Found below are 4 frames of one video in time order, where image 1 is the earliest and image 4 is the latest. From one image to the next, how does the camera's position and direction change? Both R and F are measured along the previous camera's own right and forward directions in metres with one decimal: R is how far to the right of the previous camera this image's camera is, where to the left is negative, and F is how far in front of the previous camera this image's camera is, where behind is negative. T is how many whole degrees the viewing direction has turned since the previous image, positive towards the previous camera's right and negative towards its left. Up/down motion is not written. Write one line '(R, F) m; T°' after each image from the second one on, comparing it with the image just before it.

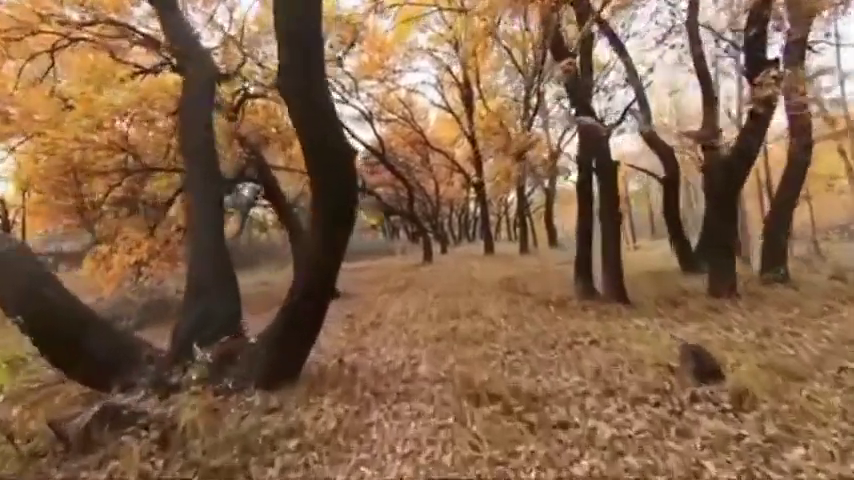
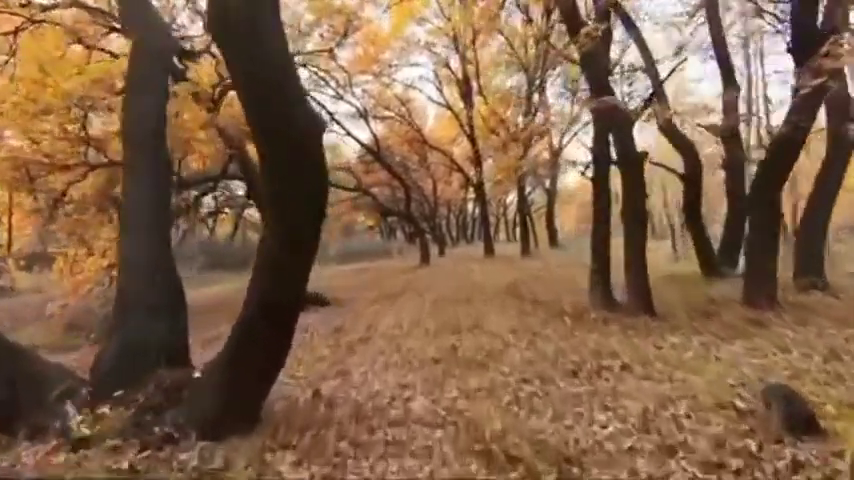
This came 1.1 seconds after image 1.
(0.0, +0.9) m; 0°
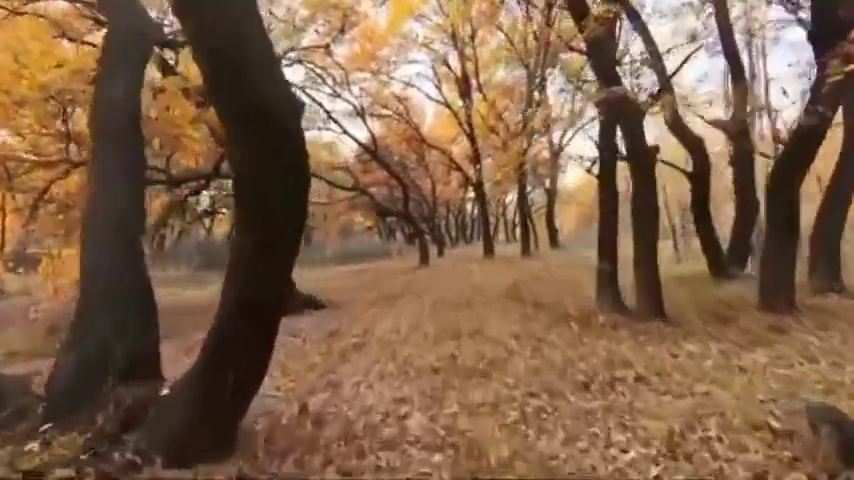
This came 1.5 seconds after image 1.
(0.0, +0.3) m; 0°
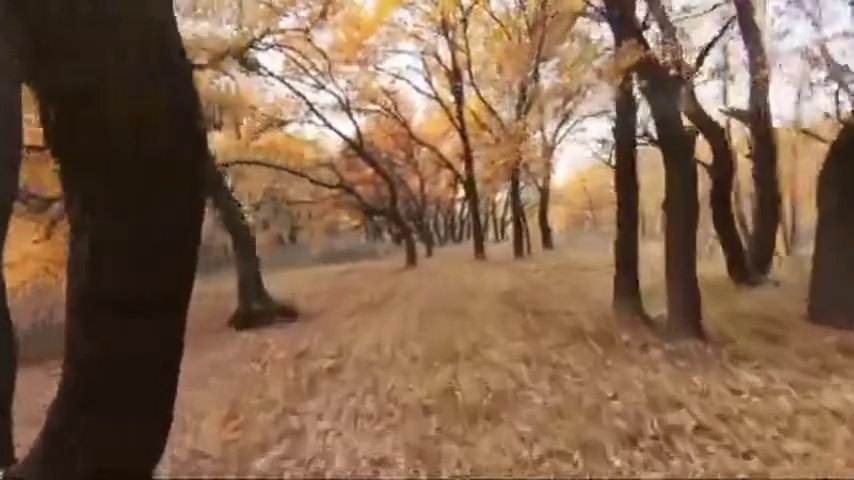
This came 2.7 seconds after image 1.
(0.0, +1.0) m; +1°
